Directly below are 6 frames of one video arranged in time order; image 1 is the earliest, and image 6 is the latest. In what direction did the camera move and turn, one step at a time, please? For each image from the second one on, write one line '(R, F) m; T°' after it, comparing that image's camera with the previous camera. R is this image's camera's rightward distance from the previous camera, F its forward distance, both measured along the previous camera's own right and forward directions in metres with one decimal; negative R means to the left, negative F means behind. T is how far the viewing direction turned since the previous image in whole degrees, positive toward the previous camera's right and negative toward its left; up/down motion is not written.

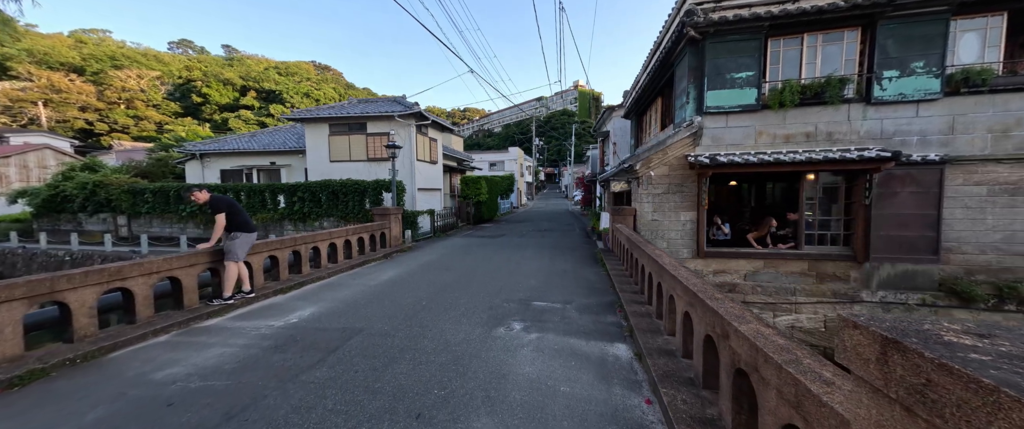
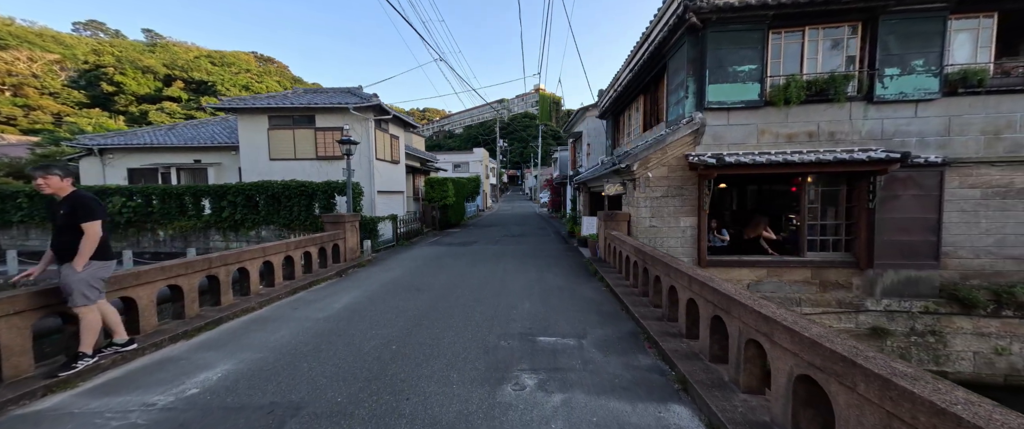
(-0.4, +1.1) m; +6°
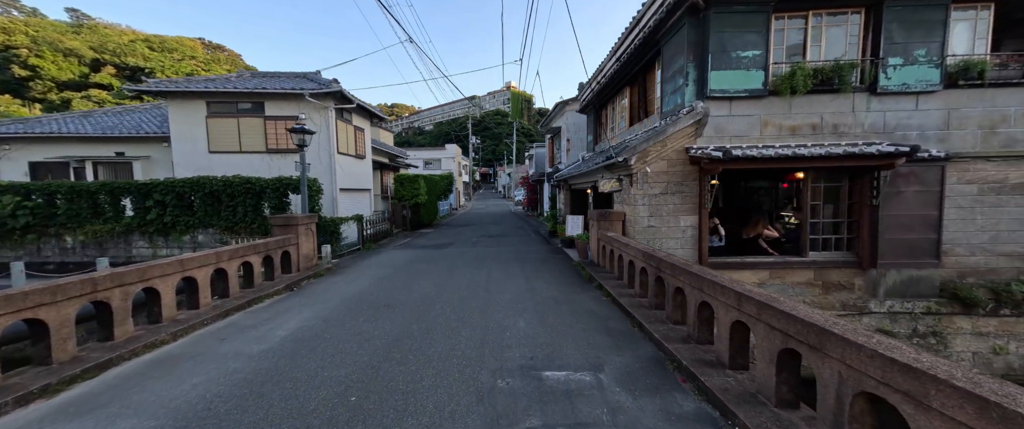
(-0.2, +0.8) m; +5°
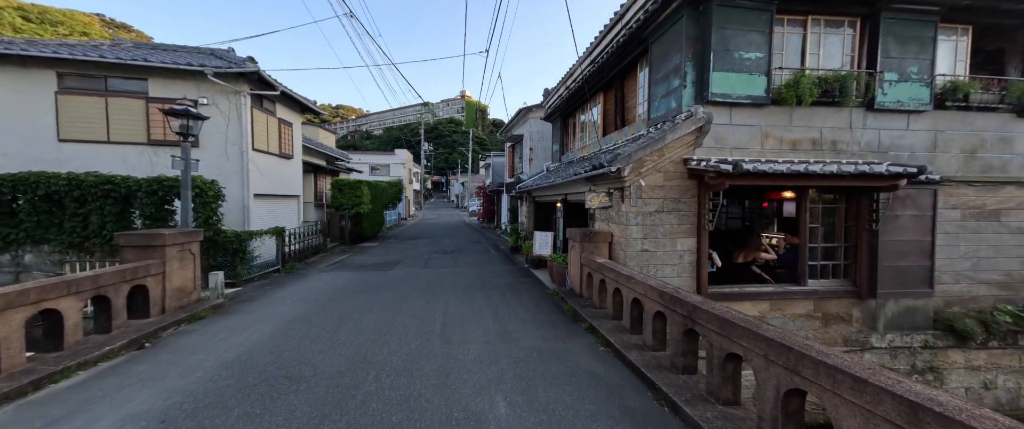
(-0.2, +1.3) m; +8°
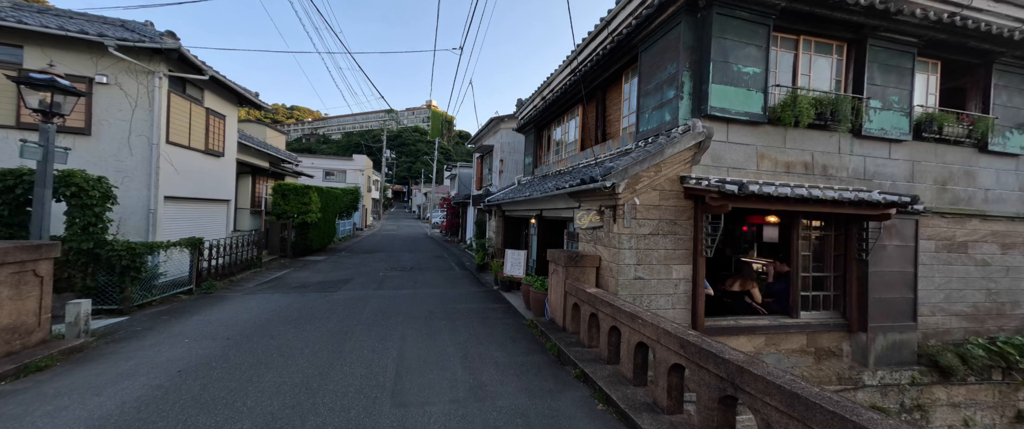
(-0.2, +0.8) m; +6°
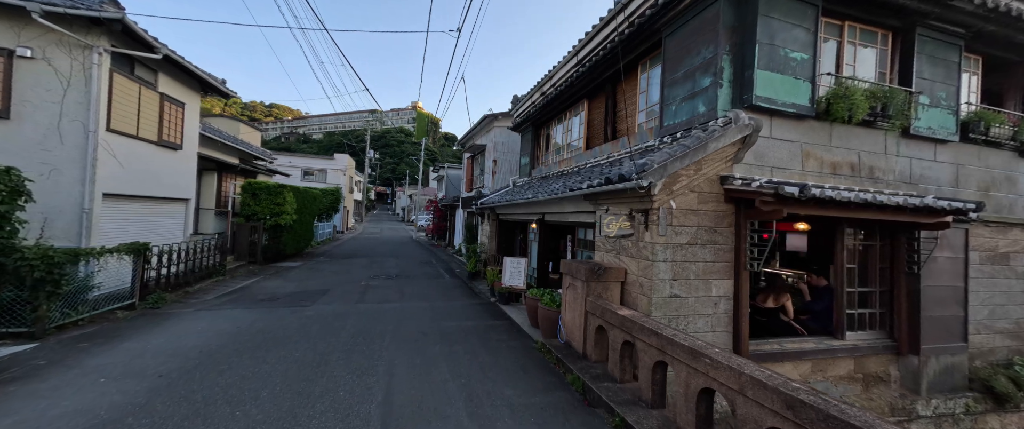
(-0.3, +0.8) m; +2°
